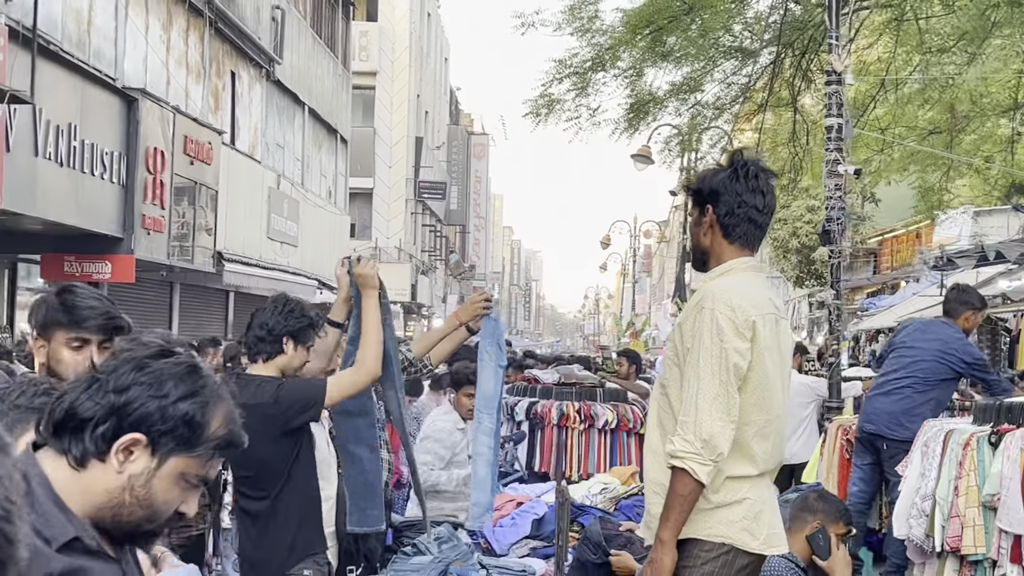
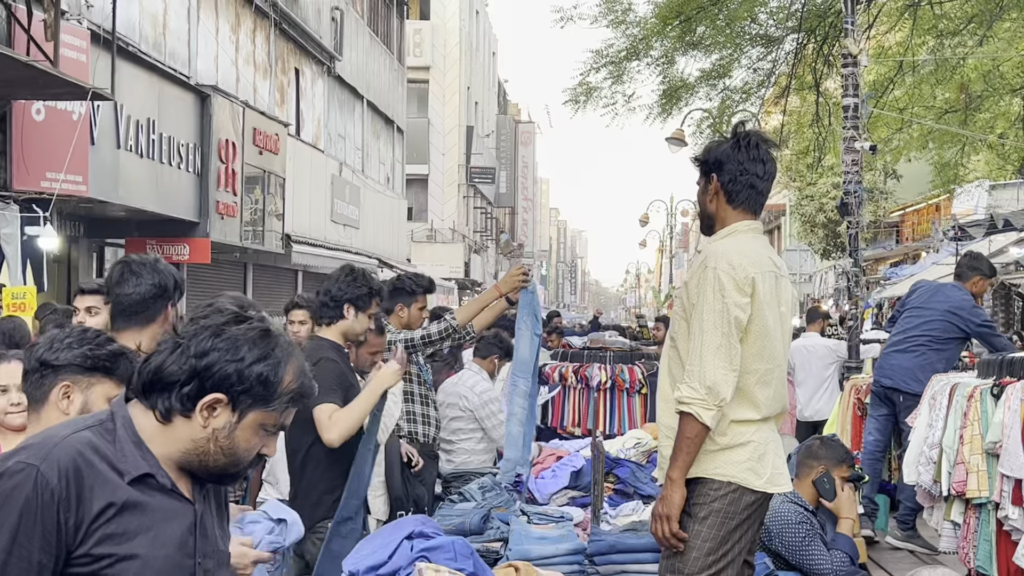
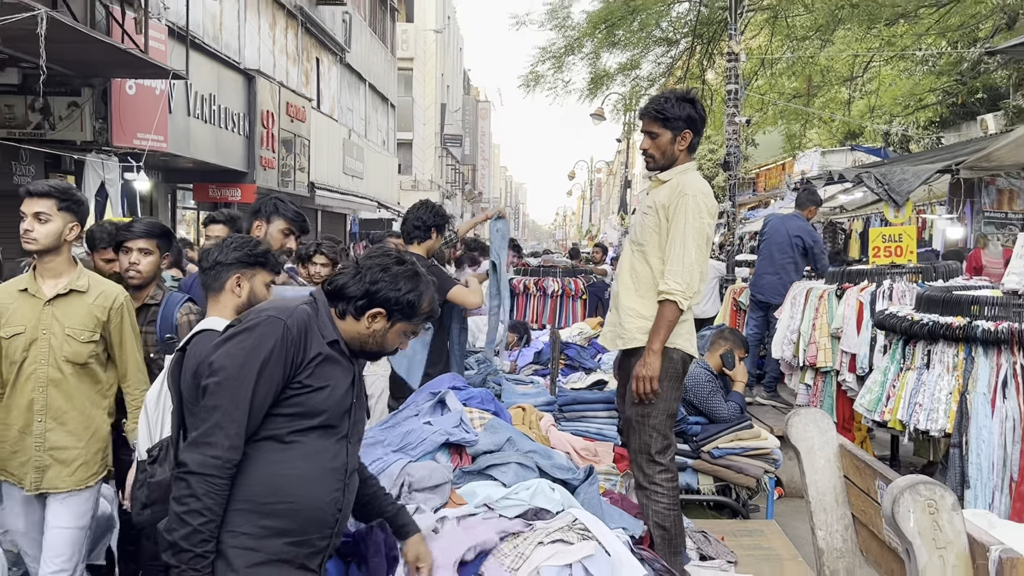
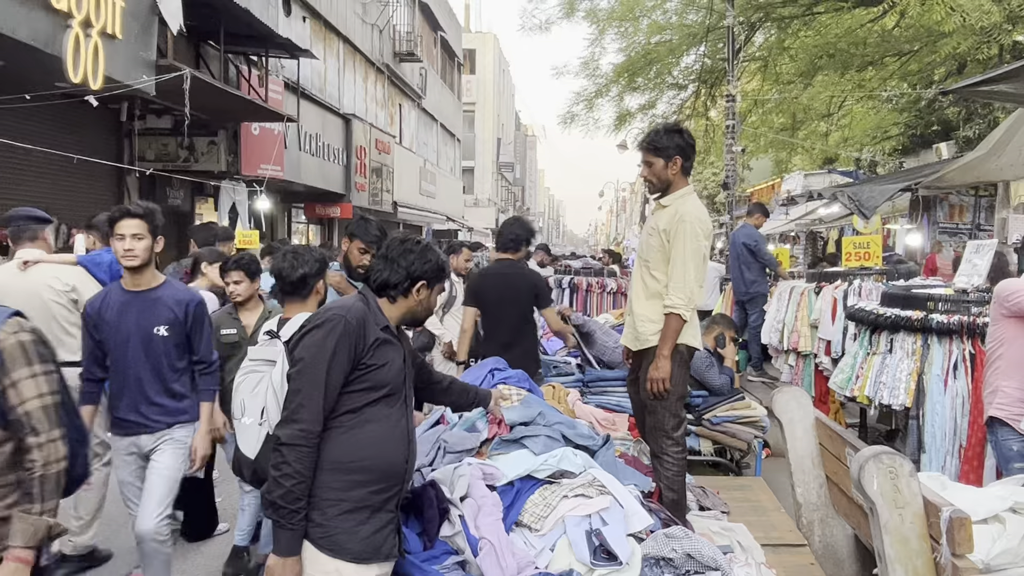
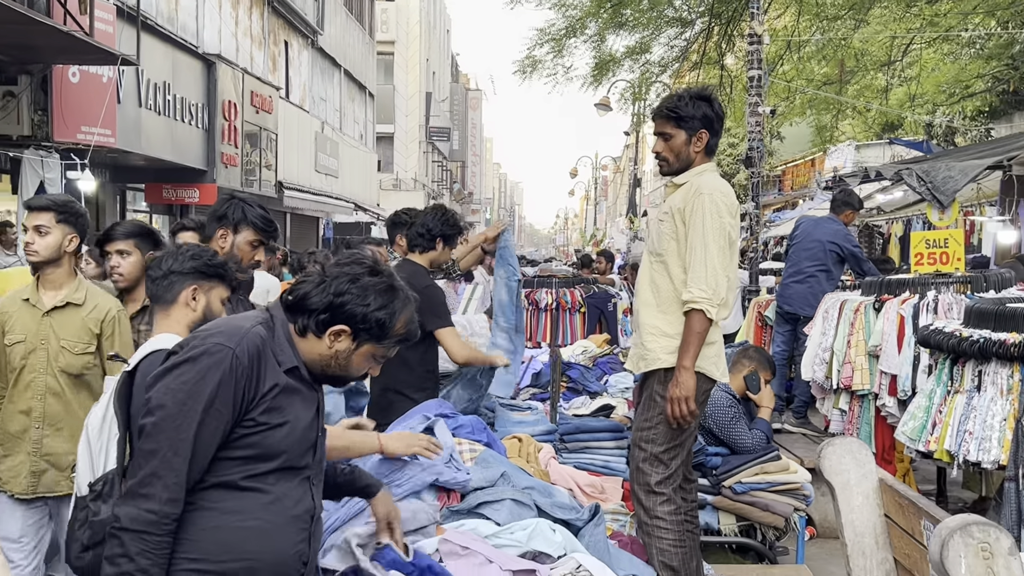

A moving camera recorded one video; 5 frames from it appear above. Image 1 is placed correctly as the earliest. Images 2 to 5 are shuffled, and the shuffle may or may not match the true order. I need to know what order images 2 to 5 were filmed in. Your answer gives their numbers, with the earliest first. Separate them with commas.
2, 5, 3, 4
